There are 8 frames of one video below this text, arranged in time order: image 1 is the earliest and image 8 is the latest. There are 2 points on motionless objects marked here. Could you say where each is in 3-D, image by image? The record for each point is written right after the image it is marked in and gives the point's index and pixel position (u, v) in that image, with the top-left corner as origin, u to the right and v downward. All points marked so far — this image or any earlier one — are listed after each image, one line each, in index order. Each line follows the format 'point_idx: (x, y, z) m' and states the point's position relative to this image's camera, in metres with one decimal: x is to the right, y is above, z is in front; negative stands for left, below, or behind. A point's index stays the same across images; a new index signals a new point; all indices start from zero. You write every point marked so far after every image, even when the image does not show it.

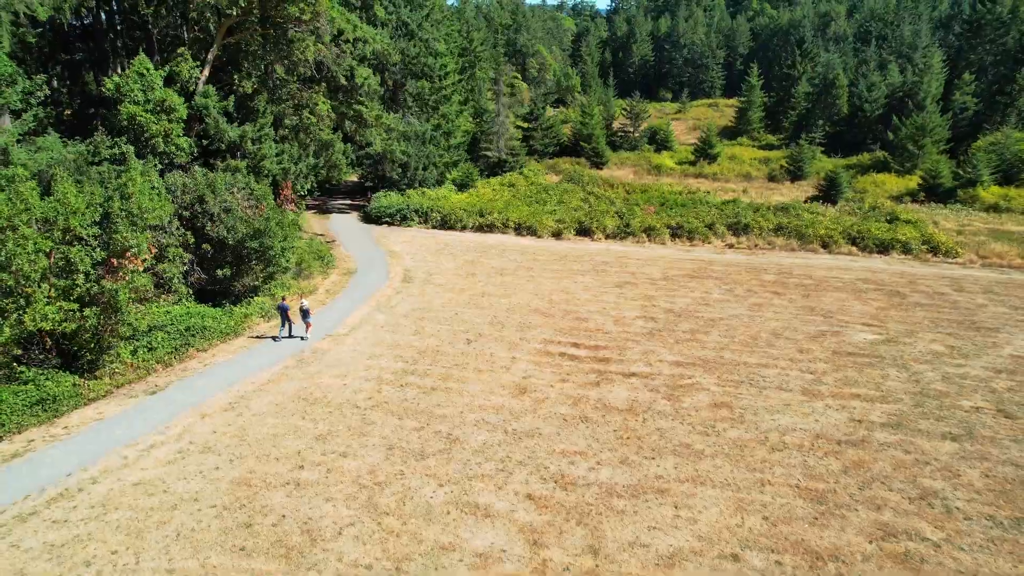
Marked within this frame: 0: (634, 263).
0: (+4.4, +0.9, +19.8) m
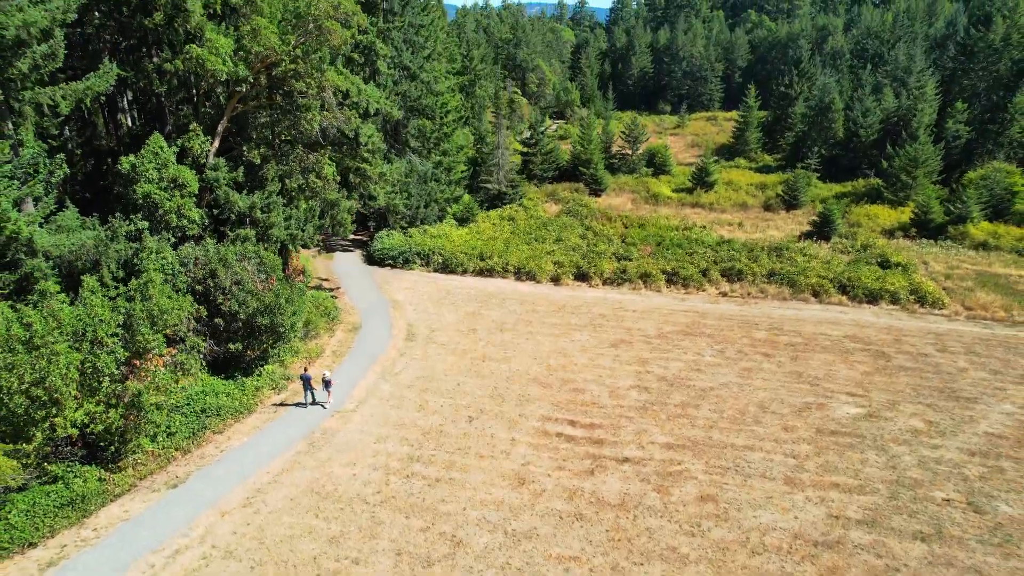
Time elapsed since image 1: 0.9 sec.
0: (+4.4, -1.0, +20.4) m
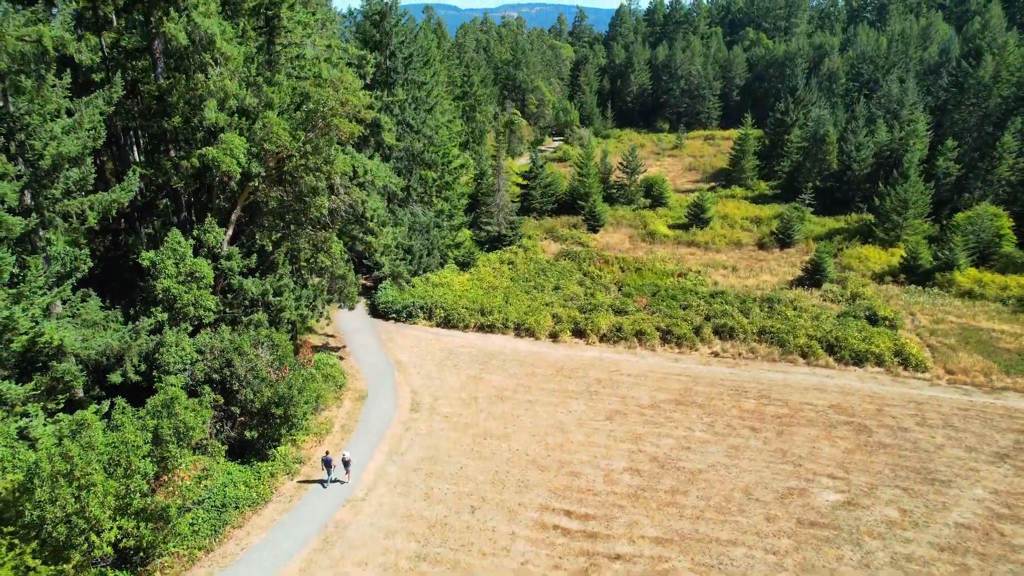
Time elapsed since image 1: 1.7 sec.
0: (+4.4, -3.6, +21.3) m
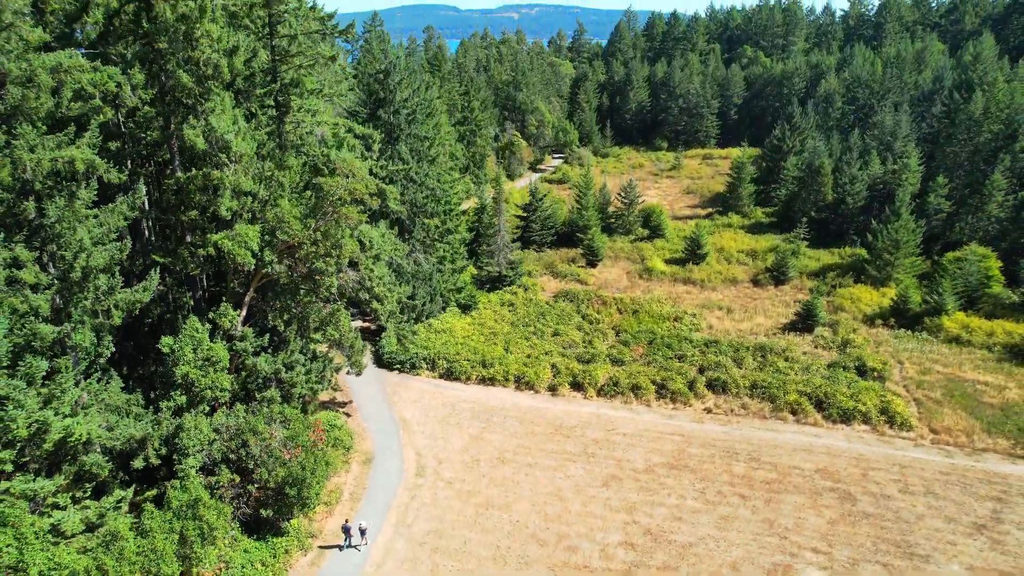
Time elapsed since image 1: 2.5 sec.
0: (+4.4, -6.2, +22.2) m
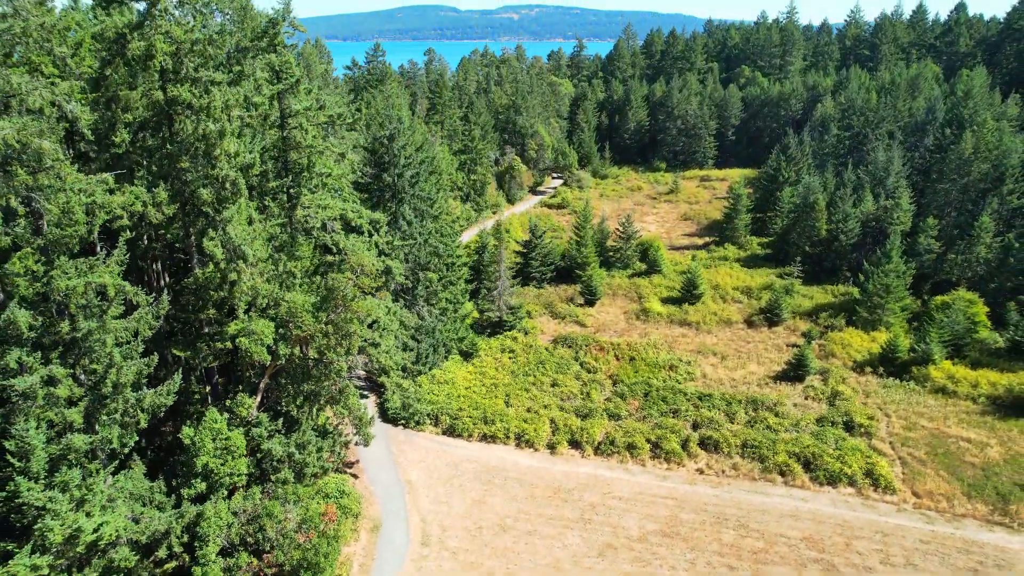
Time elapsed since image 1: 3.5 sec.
0: (+4.4, -9.2, +23.2) m
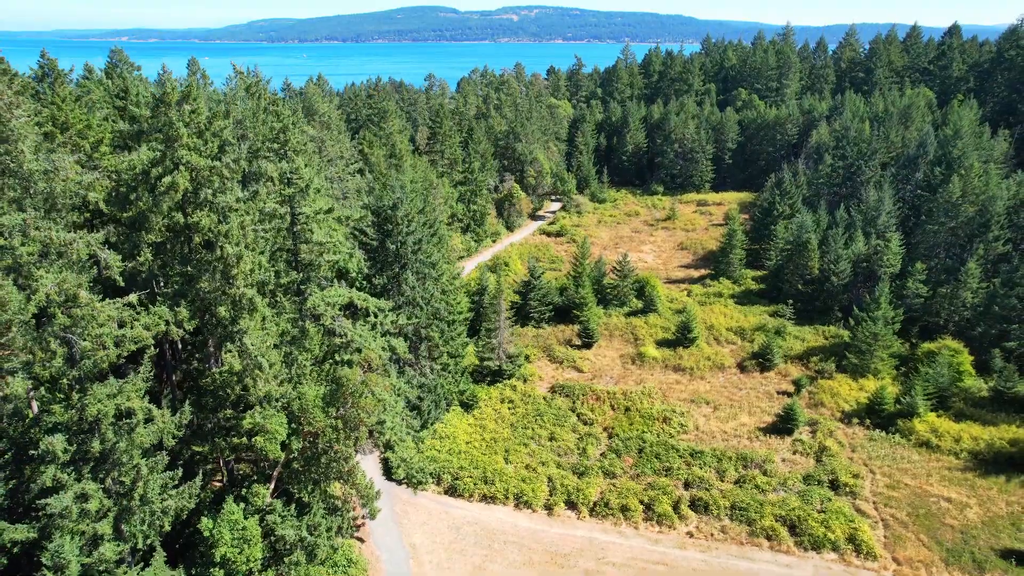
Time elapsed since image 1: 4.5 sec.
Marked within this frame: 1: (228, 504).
0: (+4.4, -12.6, +24.4) m
1: (-10.0, -7.3, +19.3) m
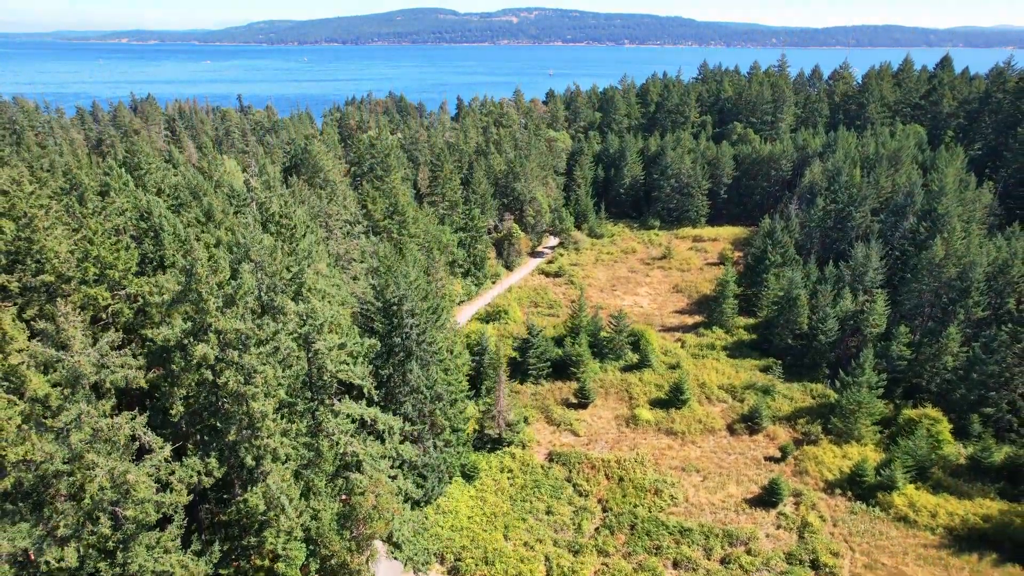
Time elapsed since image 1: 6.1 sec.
0: (+4.3, -17.7, +26.2) m
1: (-10.0, -12.5, +21.1) m
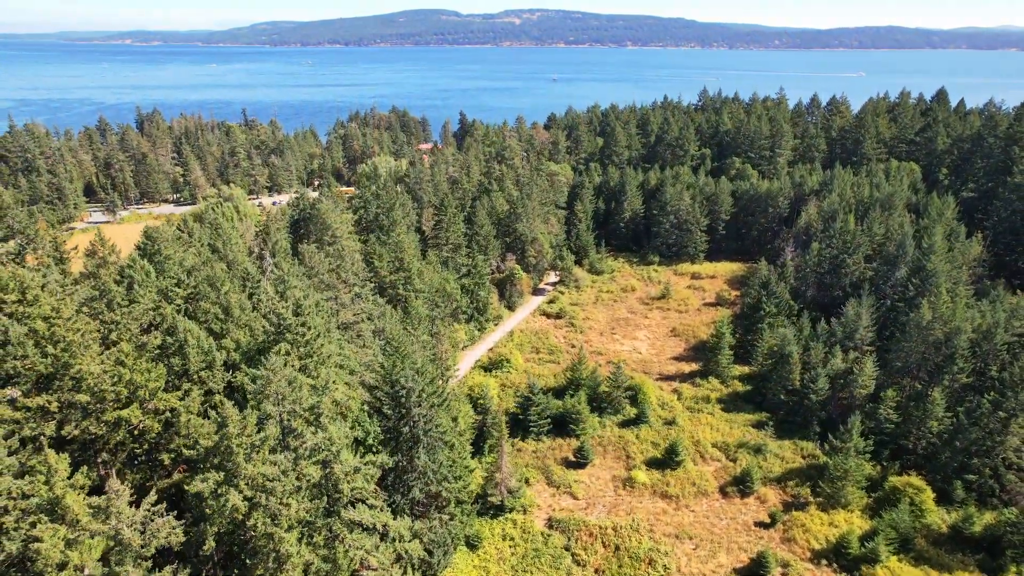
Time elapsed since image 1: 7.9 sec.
0: (+4.3, -23.3, +28.1) m
1: (-10.0, -18.1, +23.0) m
